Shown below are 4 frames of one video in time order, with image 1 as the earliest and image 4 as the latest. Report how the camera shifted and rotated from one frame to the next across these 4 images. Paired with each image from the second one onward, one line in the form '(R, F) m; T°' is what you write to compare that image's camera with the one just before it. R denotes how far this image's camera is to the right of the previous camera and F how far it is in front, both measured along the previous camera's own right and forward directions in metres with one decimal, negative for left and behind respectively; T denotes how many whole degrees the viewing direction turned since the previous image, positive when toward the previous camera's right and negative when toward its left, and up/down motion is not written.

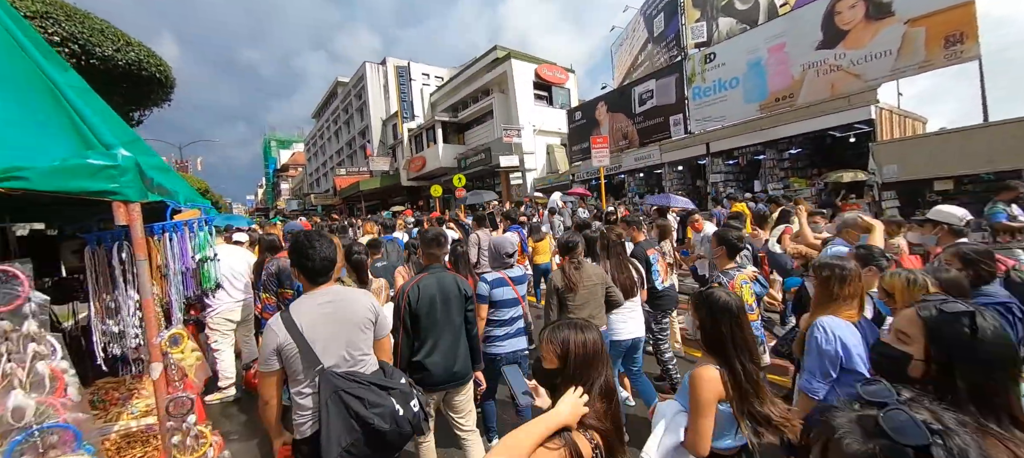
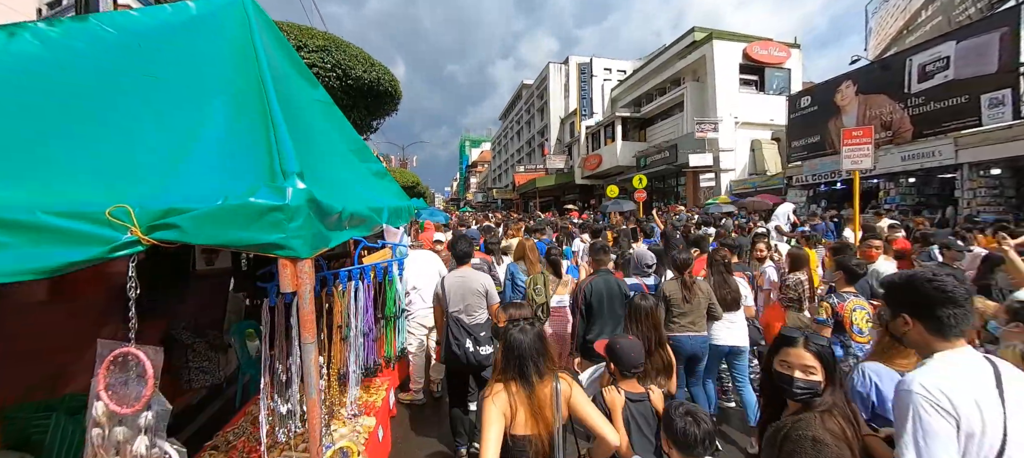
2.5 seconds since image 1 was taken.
(-0.5, +0.5) m; -25°
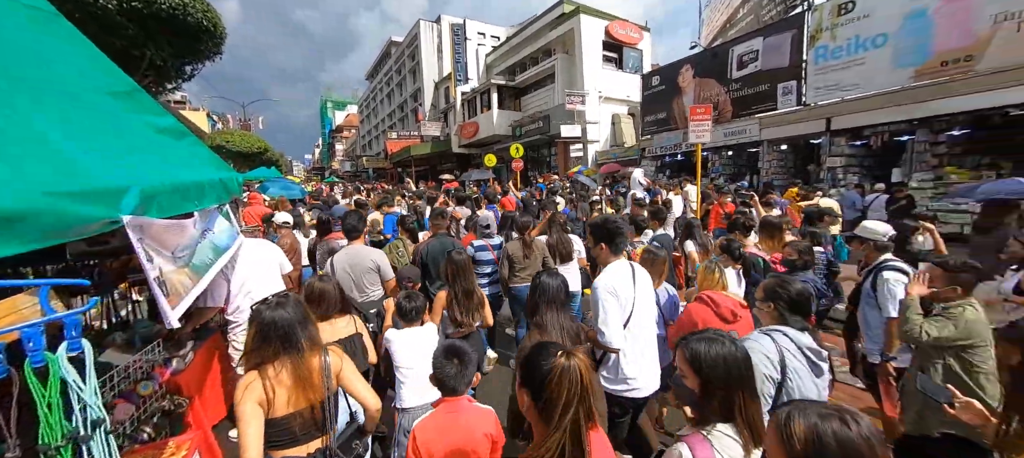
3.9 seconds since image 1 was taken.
(+0.1, +0.7) m; +19°
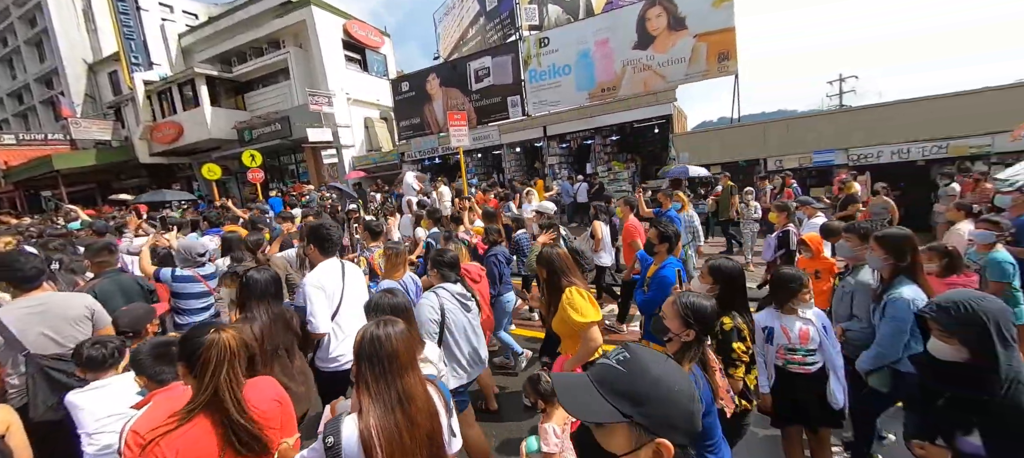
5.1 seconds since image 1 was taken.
(0.0, +0.4) m; +35°
